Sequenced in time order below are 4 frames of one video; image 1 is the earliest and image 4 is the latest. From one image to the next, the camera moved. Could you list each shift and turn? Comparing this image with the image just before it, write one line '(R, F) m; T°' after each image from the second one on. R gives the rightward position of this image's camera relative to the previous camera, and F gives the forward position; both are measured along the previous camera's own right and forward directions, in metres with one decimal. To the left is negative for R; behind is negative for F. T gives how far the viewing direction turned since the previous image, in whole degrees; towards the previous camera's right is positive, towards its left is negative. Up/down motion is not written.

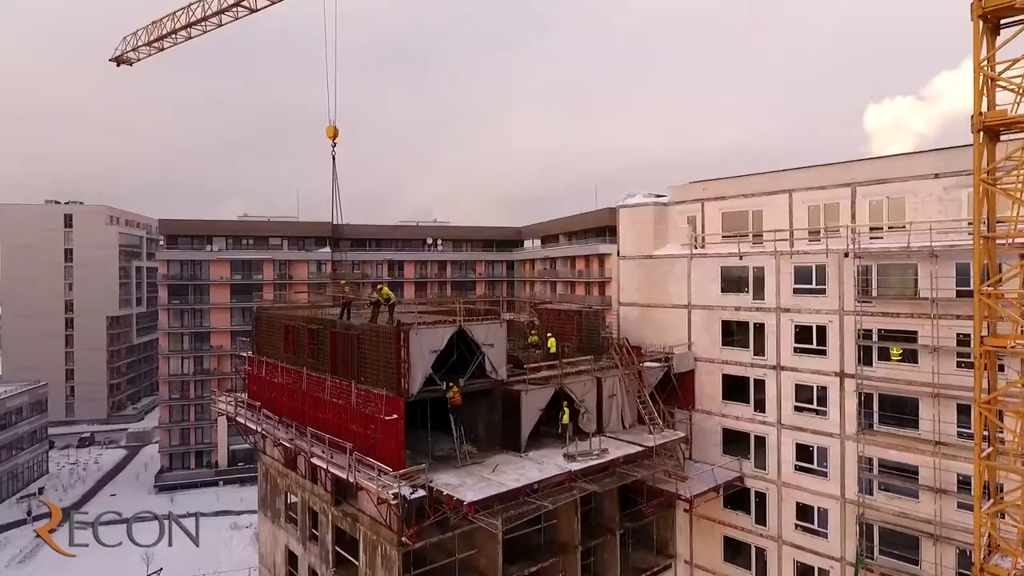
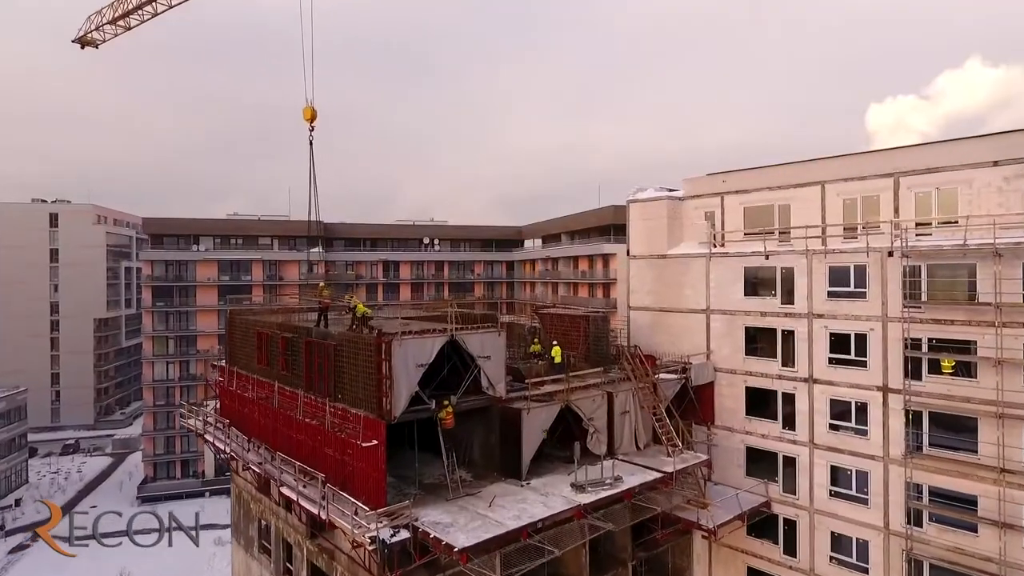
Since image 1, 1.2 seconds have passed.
(0.0, +3.4) m; 0°
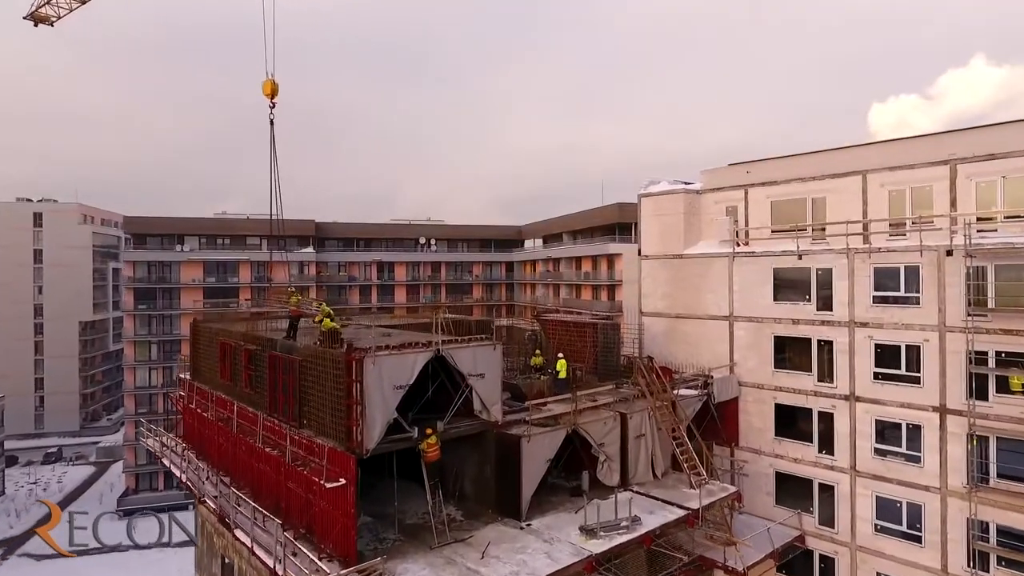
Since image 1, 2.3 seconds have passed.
(+0.1, +3.5) m; 0°
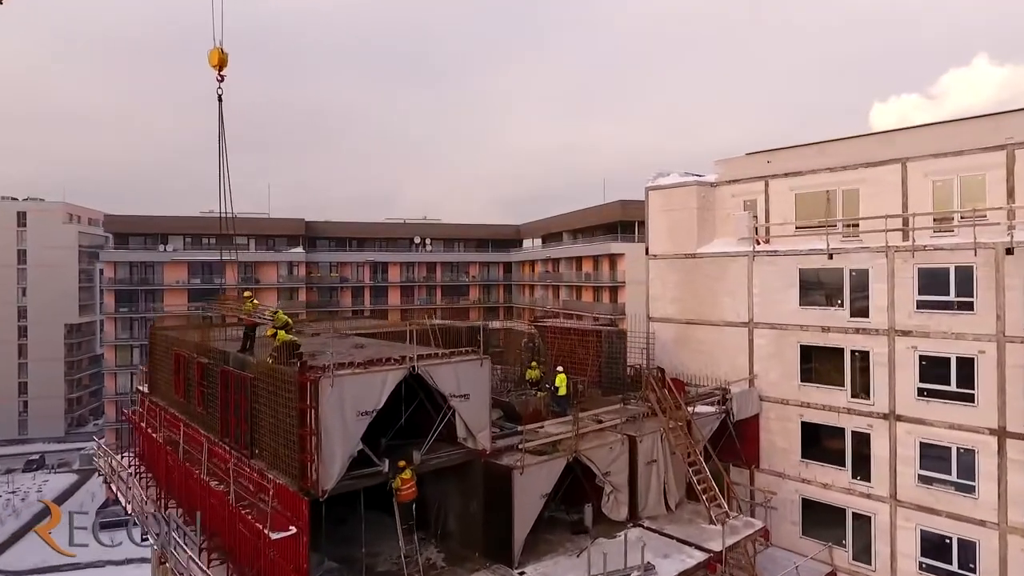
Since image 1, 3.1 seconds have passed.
(+0.2, +3.0) m; 0°
